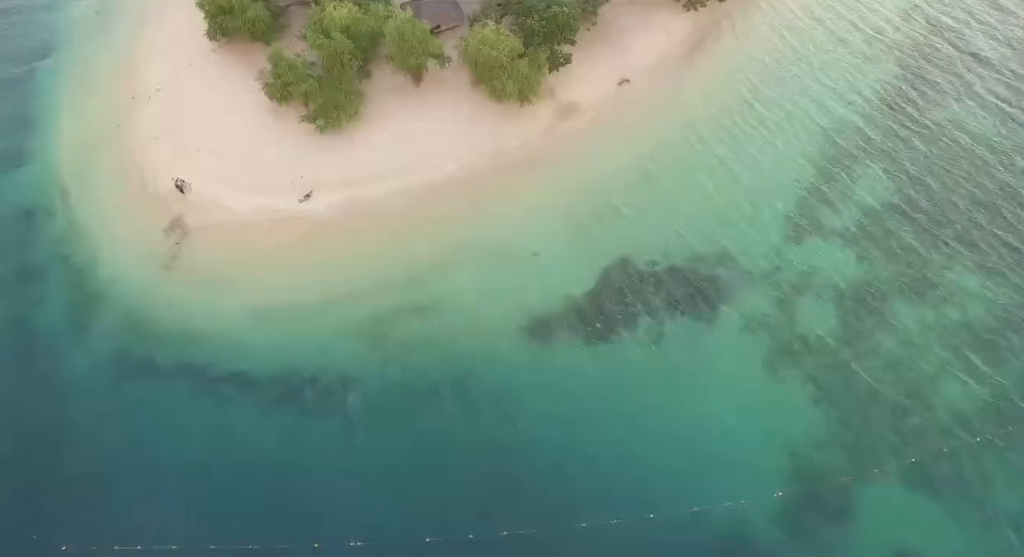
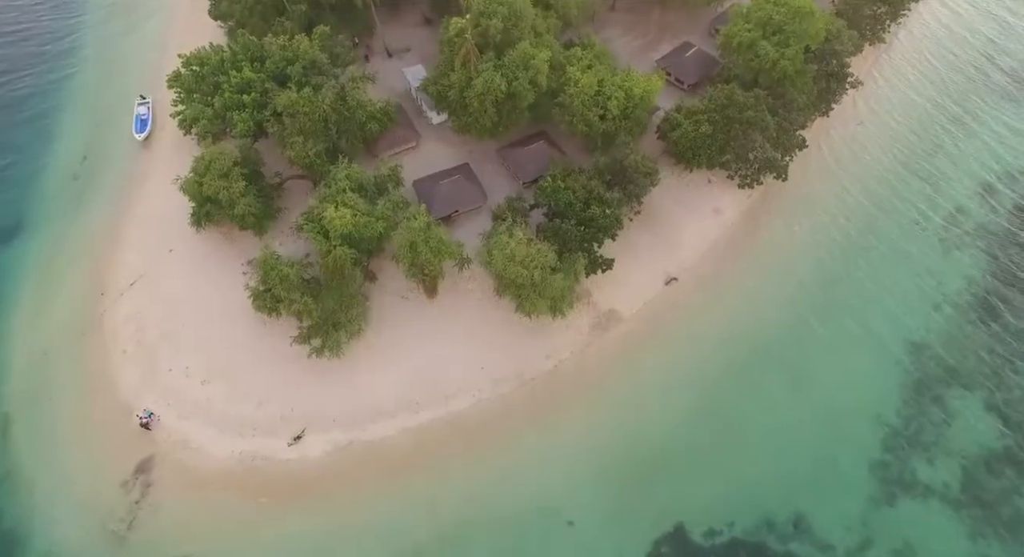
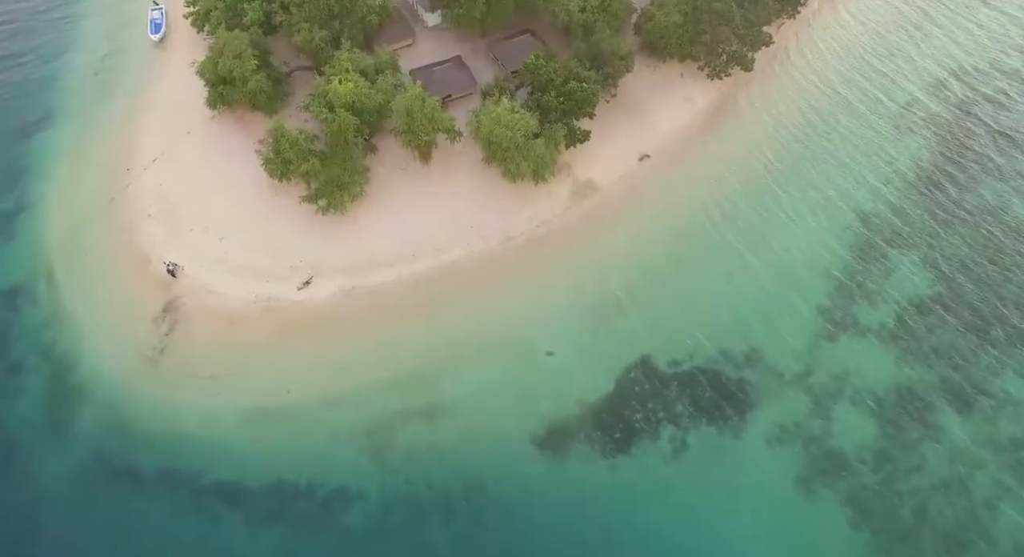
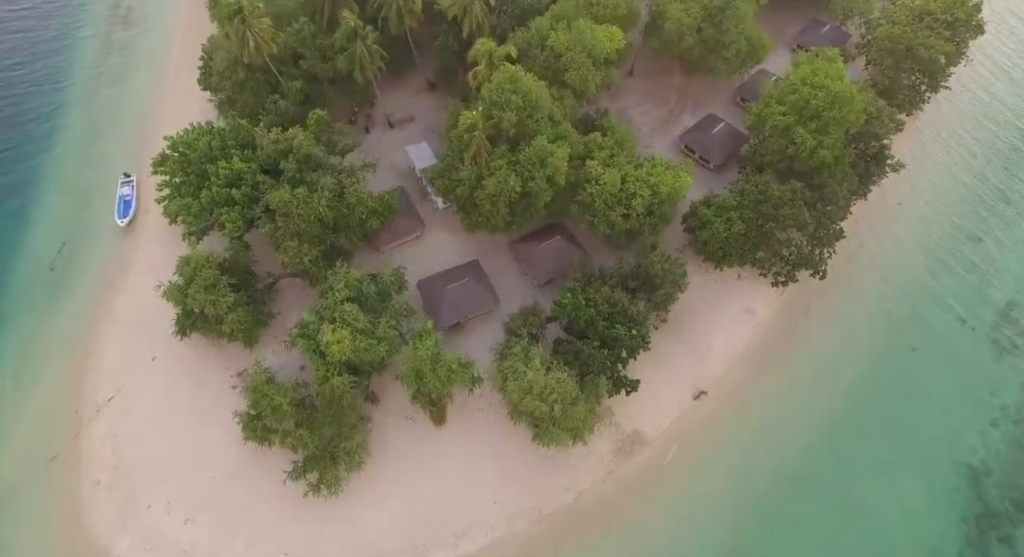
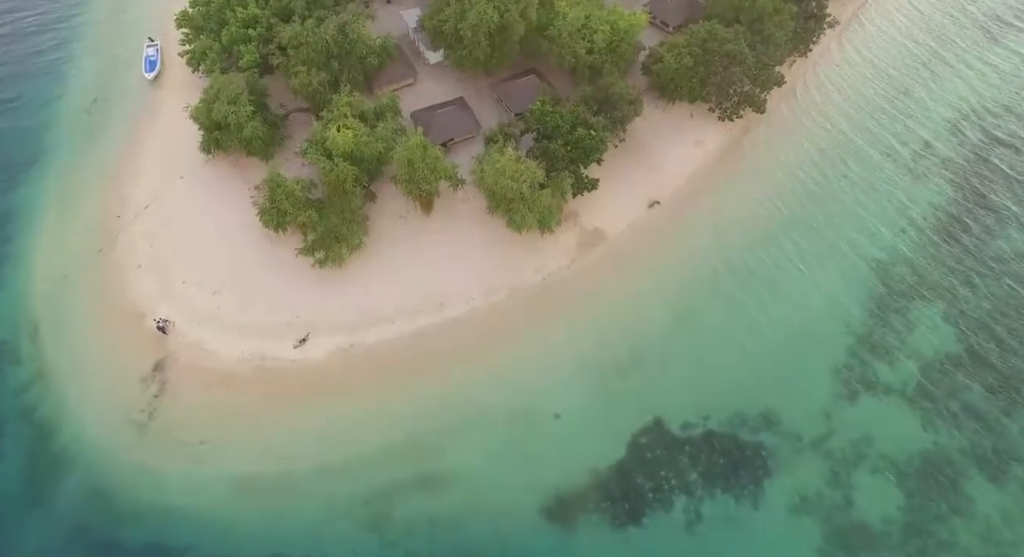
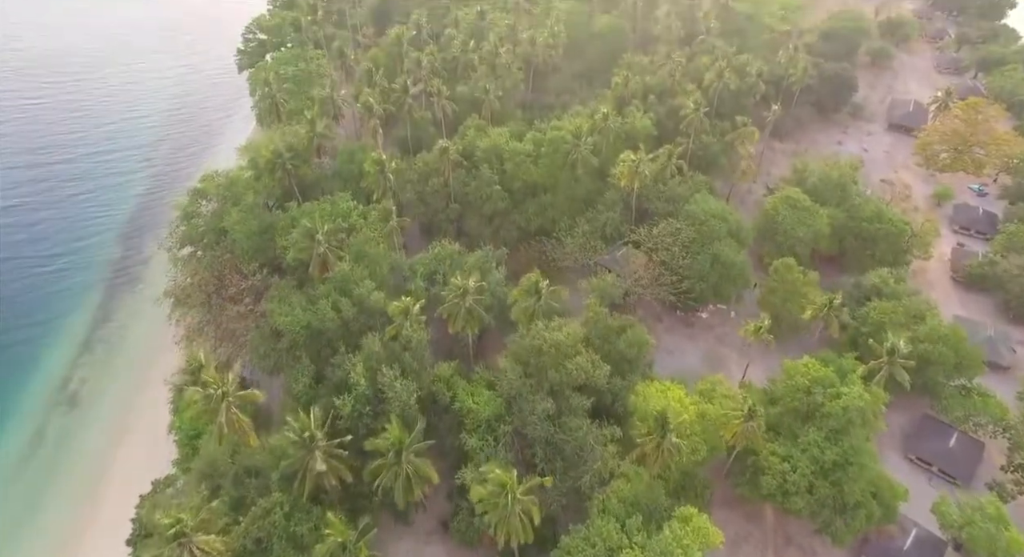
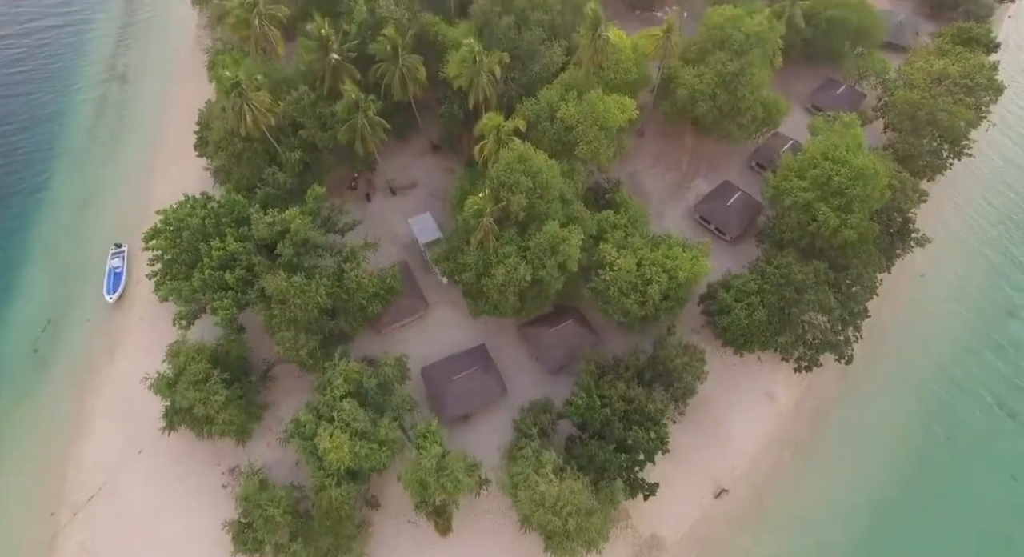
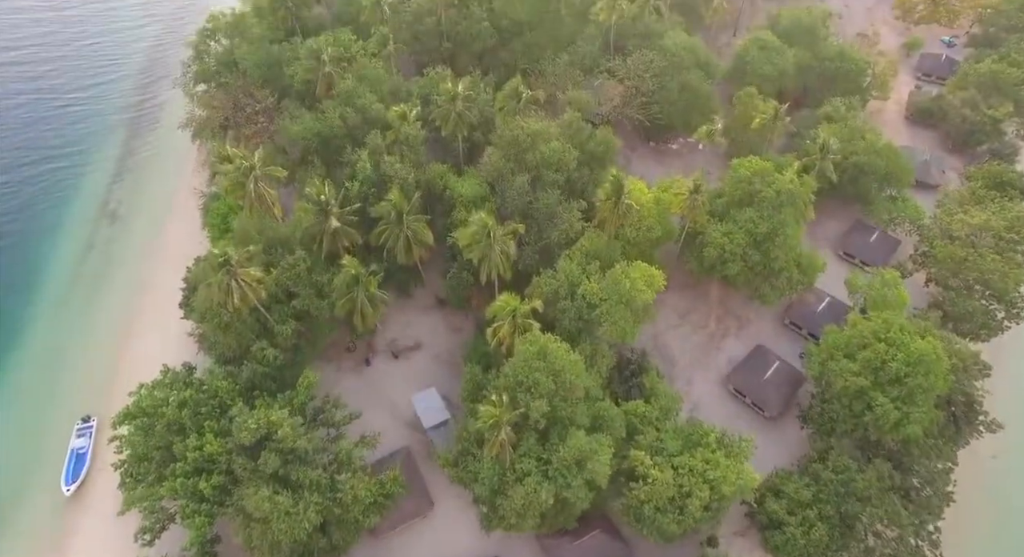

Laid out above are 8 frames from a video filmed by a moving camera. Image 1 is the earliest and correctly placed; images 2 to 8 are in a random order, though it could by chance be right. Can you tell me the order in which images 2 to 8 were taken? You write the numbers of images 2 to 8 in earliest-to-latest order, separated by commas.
3, 5, 2, 4, 7, 8, 6
